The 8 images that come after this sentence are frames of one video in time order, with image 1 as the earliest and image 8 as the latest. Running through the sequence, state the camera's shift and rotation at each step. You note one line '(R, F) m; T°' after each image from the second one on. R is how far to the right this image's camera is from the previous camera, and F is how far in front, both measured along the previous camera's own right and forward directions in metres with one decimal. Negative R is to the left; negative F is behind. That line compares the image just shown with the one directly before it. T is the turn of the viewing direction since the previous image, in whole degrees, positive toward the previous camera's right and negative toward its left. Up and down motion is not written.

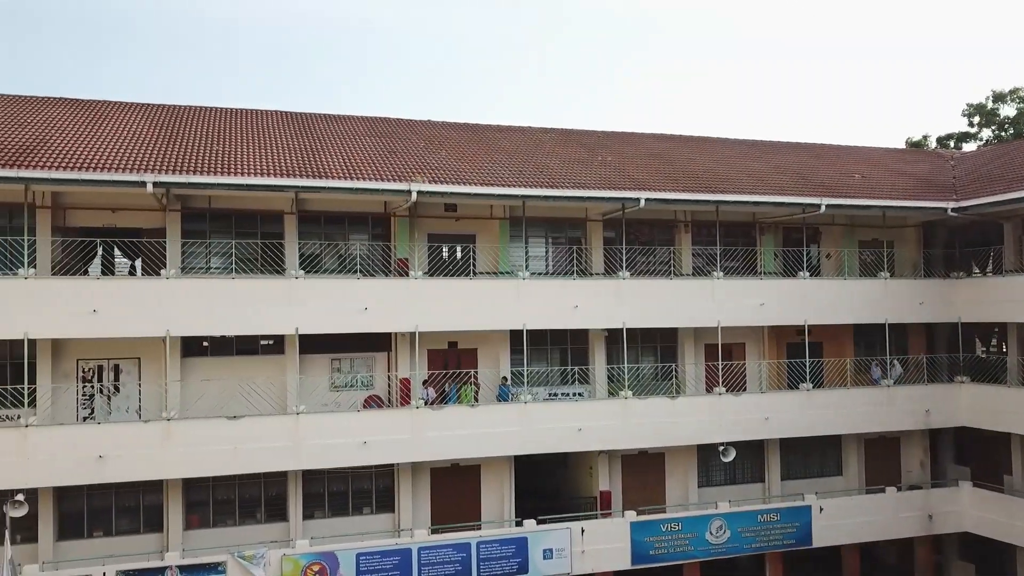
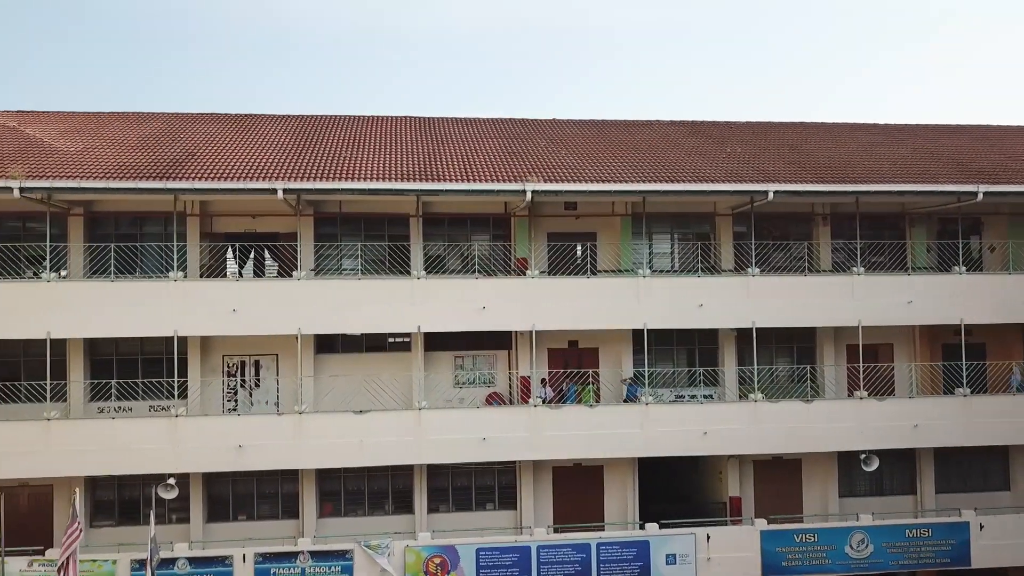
(+0.7, +0.2) m; -11°
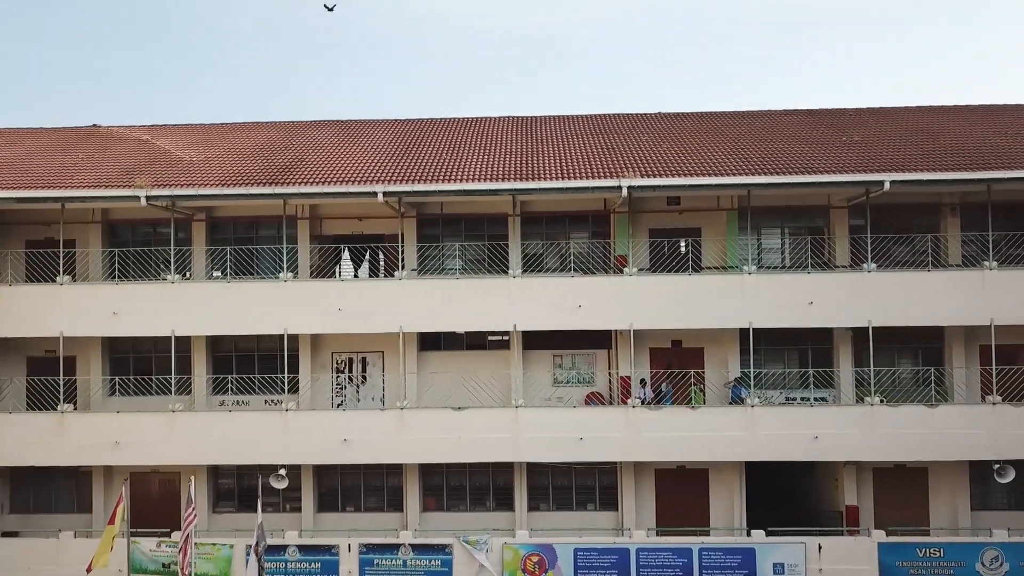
(+0.6, +0.1) m; -9°
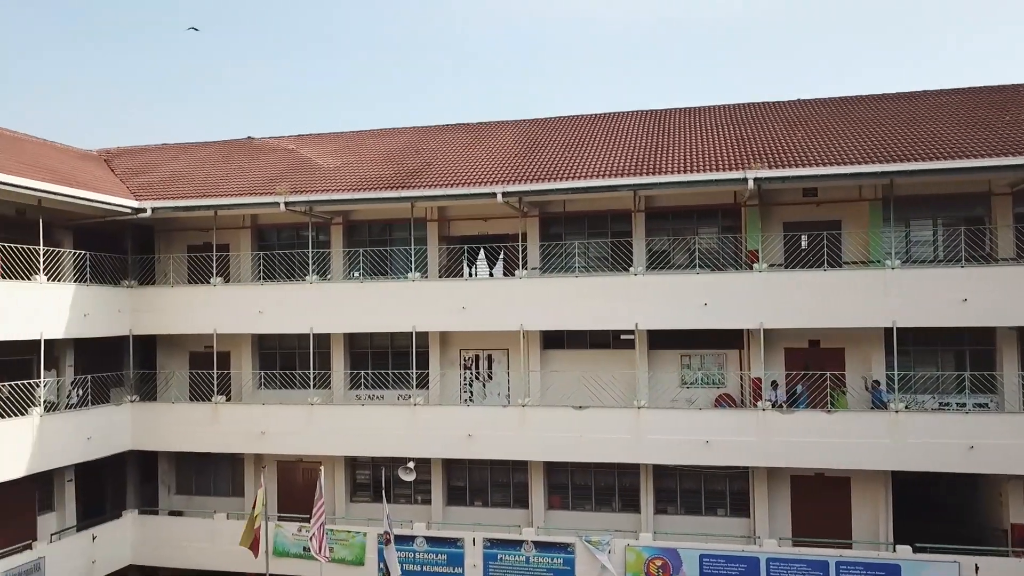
(+0.7, +0.1) m; -11°
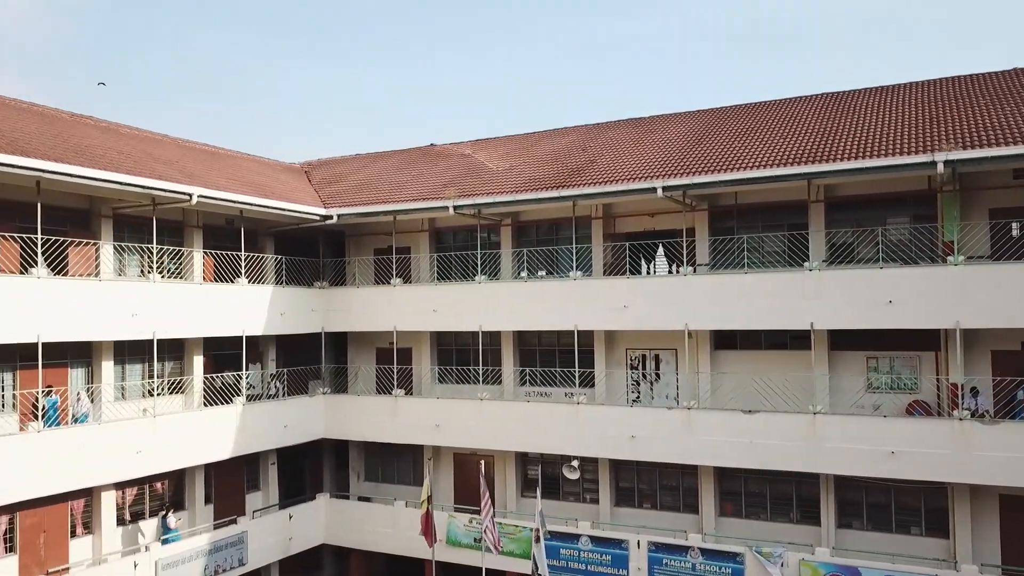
(+0.9, +0.2) m; -15°
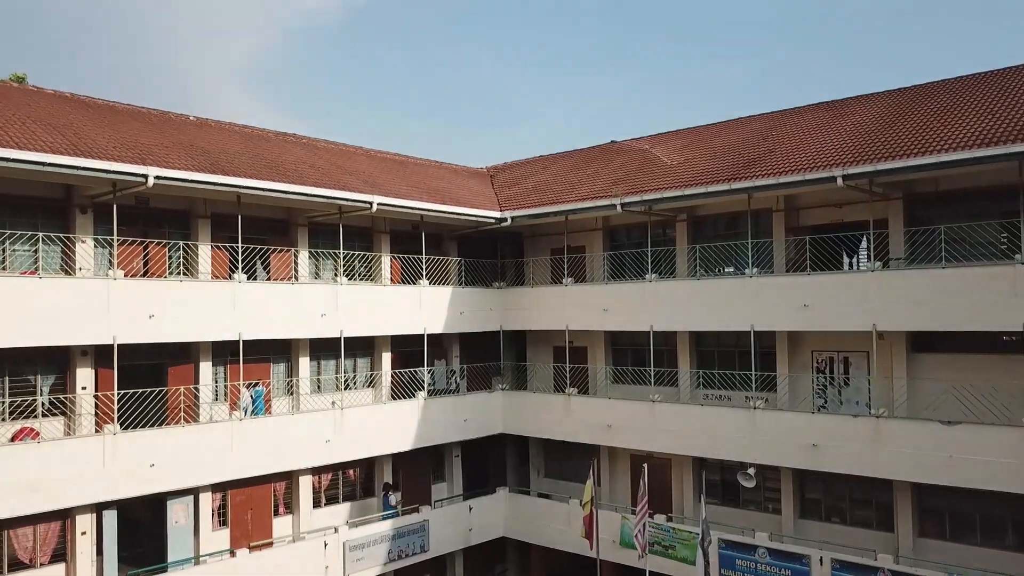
(+0.9, +0.2) m; -15°
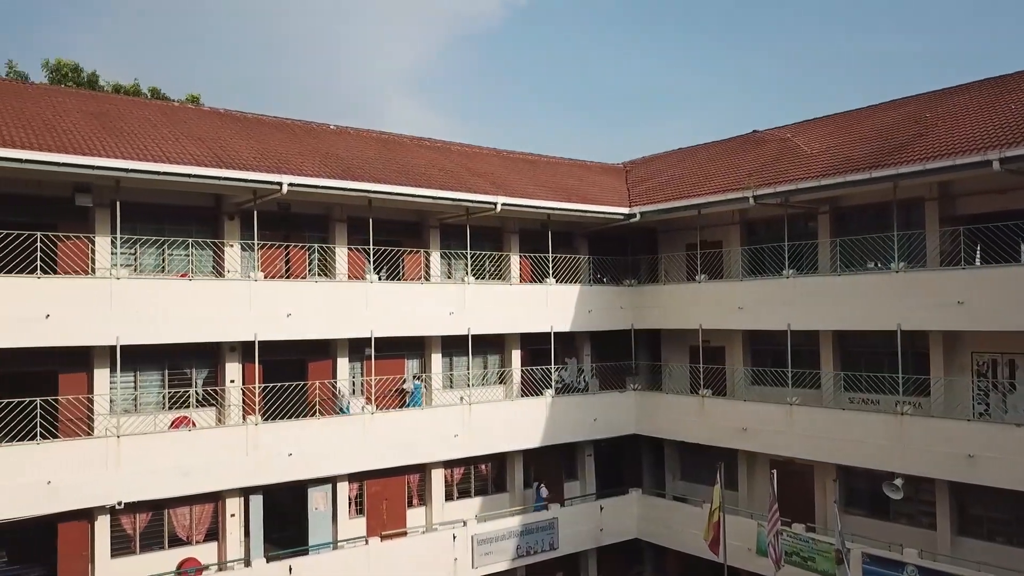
(+0.7, +0.1) m; -11°
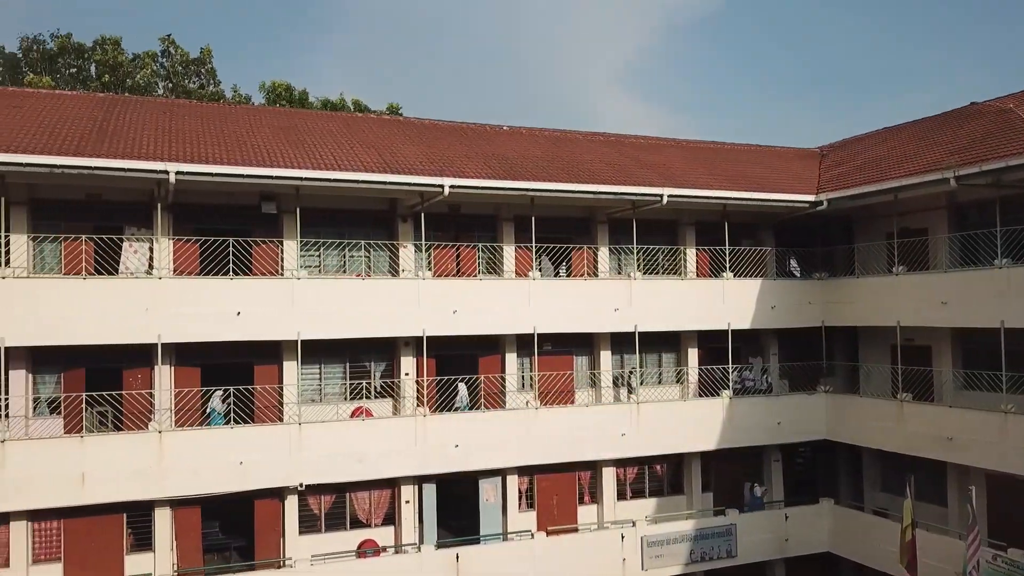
(+1.0, +0.3) m; -15°
